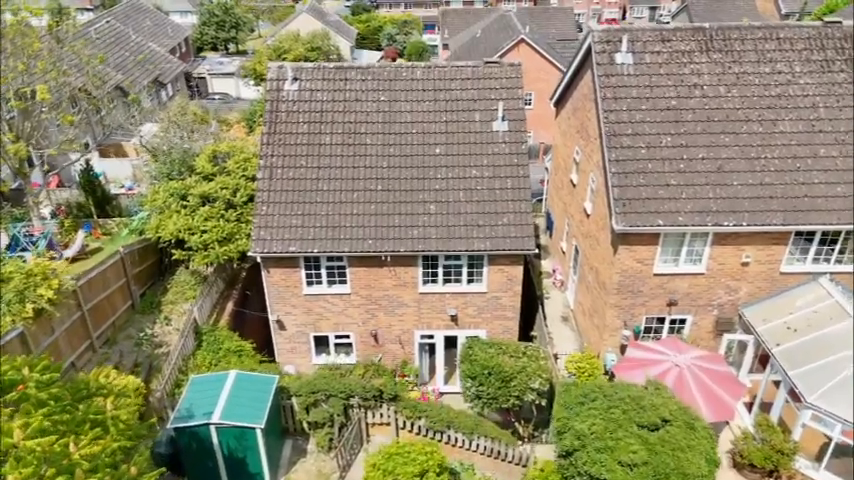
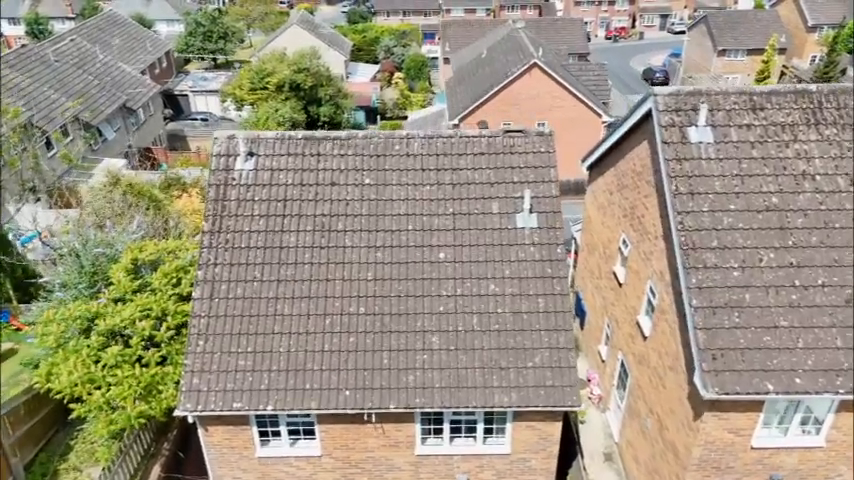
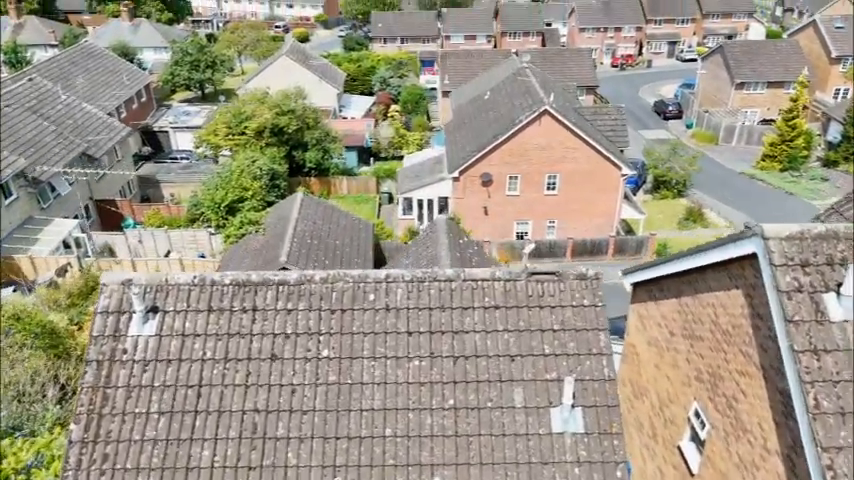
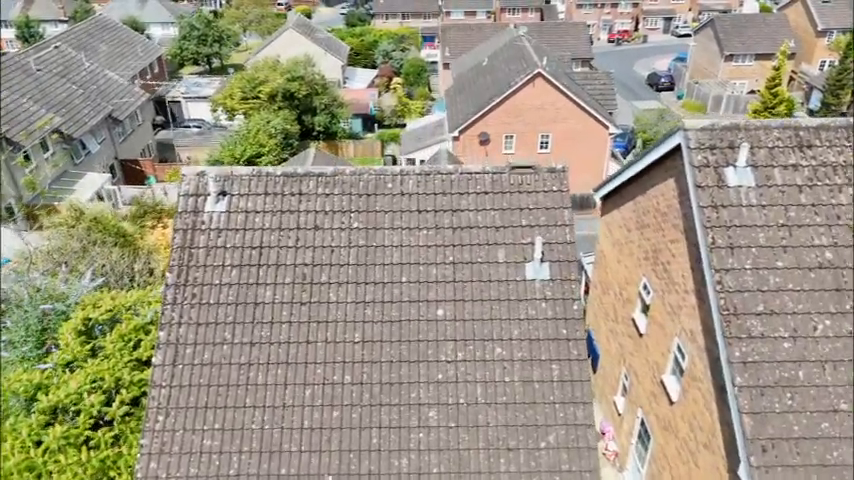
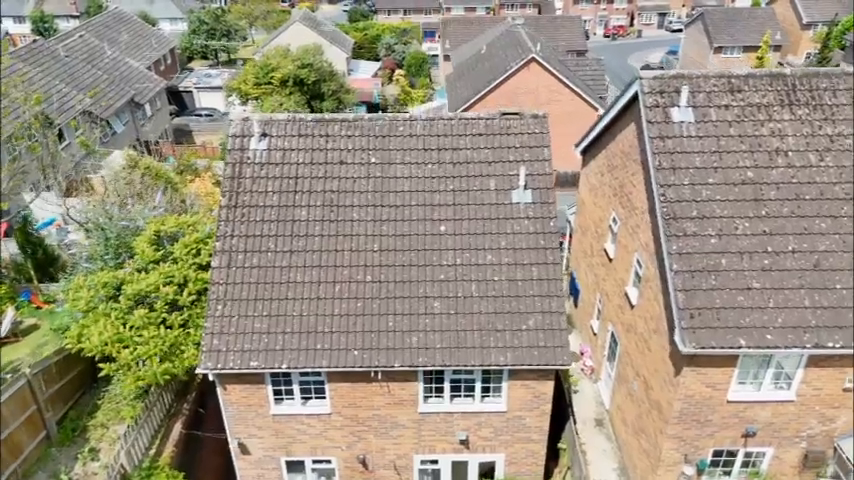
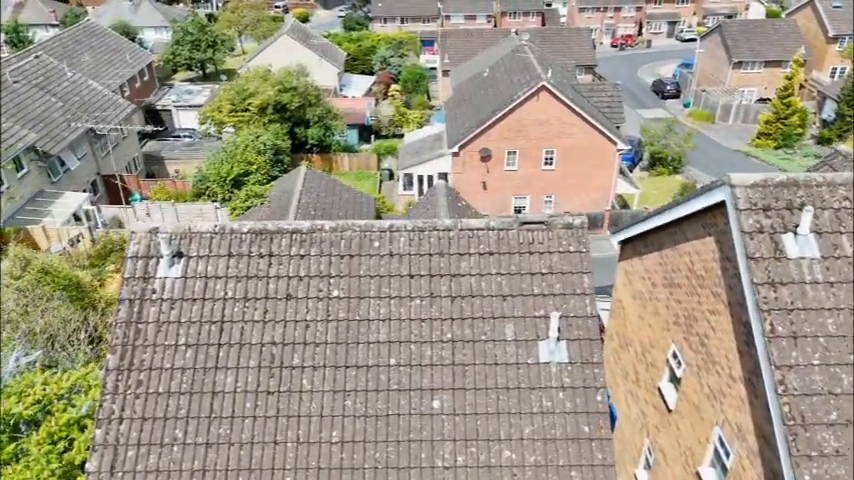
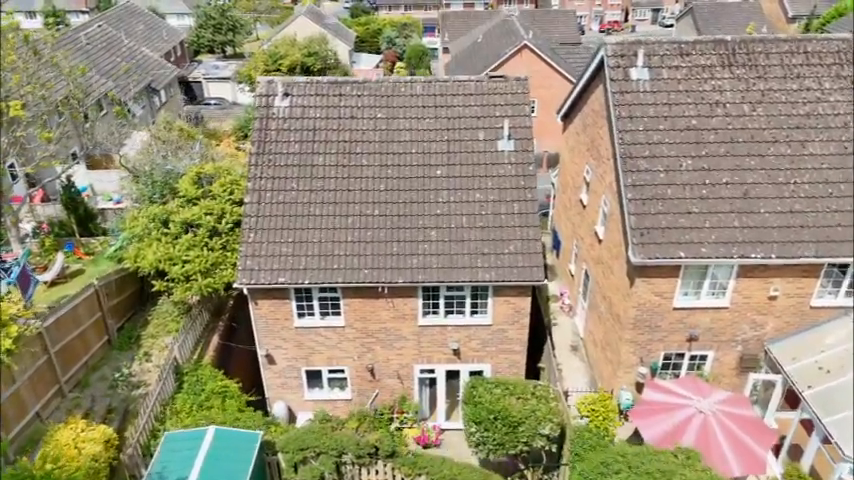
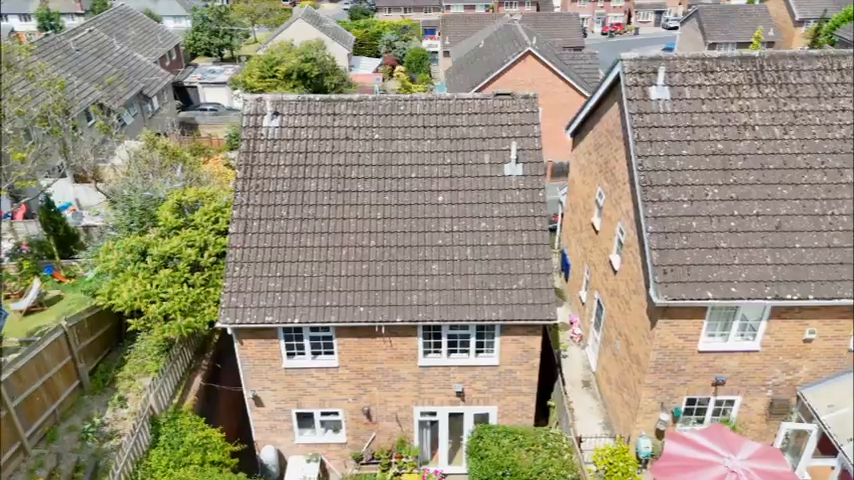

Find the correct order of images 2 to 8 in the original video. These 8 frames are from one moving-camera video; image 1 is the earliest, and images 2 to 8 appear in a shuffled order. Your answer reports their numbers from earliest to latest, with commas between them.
7, 8, 5, 2, 4, 6, 3
